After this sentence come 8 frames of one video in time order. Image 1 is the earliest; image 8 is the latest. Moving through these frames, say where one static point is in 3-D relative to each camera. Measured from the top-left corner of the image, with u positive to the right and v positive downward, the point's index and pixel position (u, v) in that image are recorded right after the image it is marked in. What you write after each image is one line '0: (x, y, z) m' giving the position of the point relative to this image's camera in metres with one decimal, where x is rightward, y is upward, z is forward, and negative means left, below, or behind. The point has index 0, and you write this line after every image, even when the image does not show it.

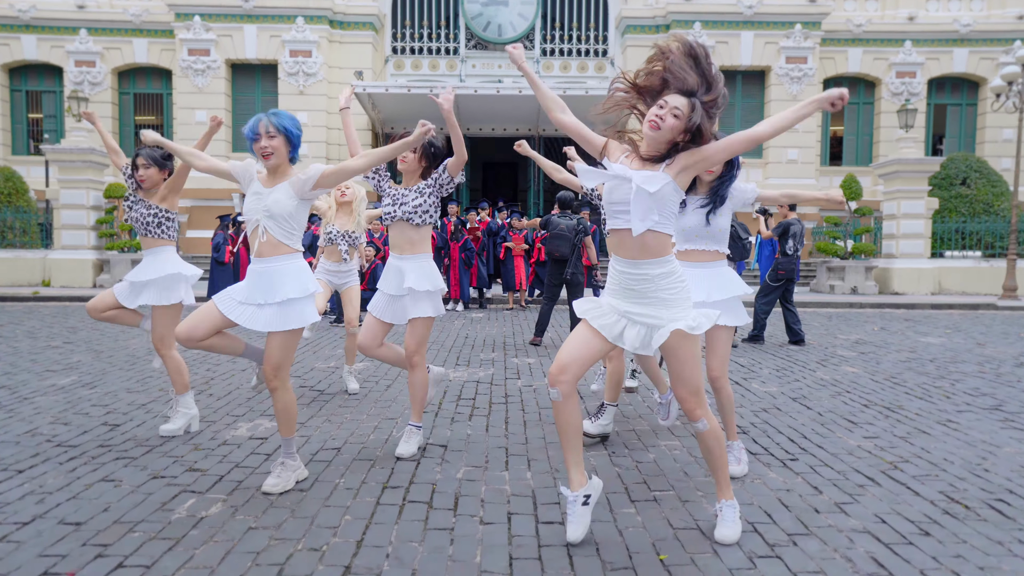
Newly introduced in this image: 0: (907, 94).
0: (+10.8, +5.3, +19.7) m
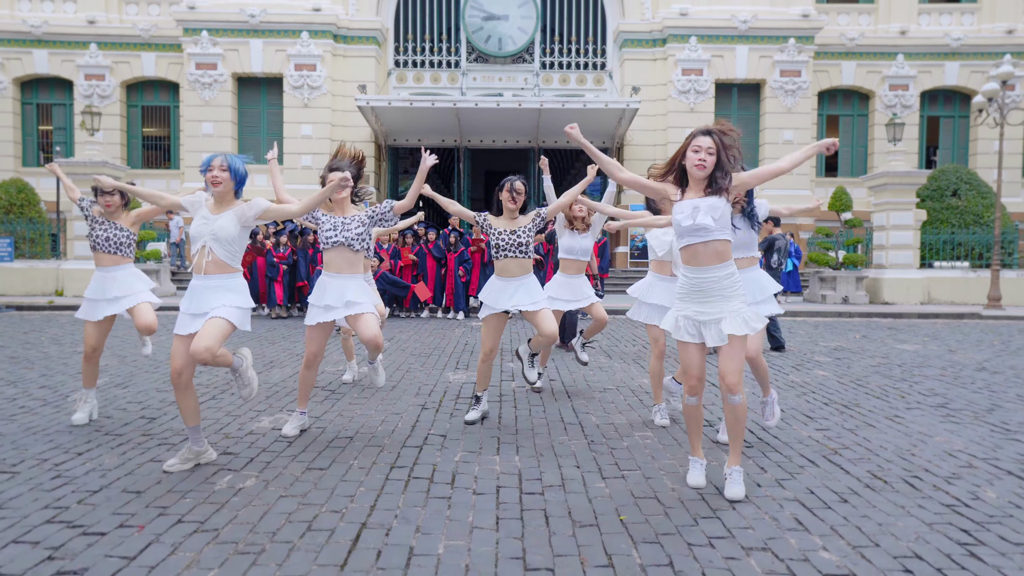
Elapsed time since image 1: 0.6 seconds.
0: (+10.8, +5.1, +20.1) m
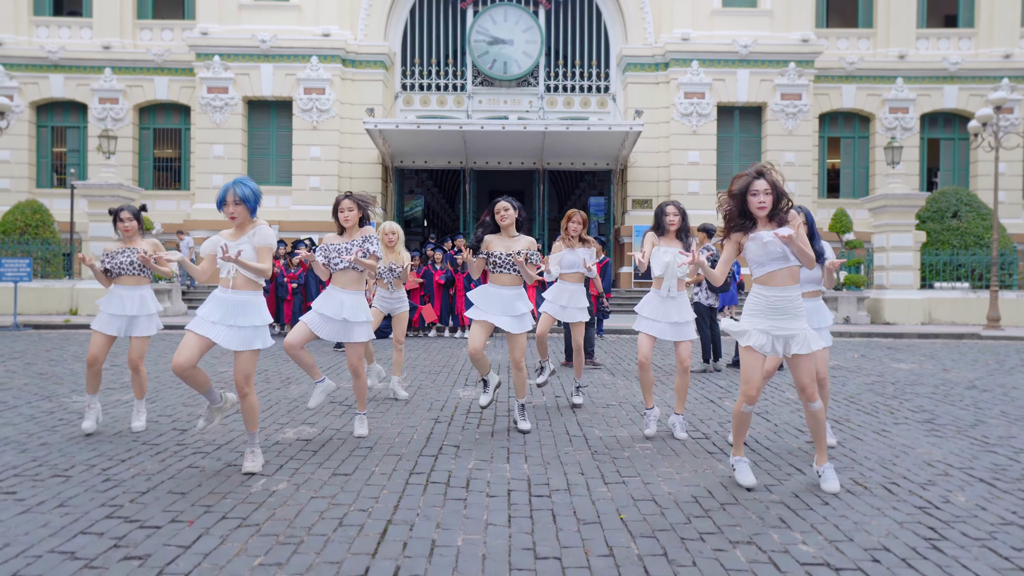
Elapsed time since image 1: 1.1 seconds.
0: (+11.0, +4.5, +20.4) m
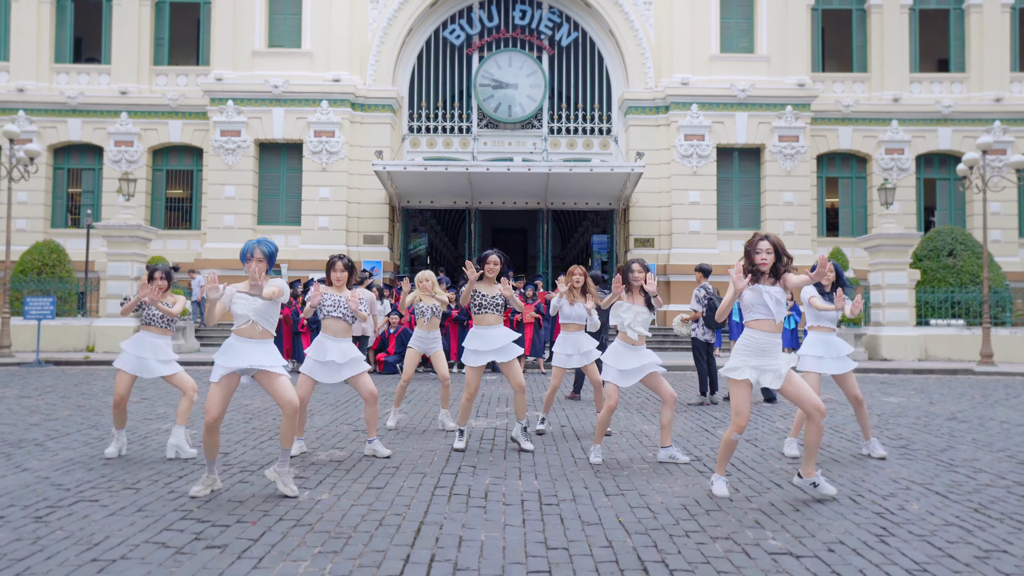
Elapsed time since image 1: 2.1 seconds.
0: (+11.1, +3.4, +20.8) m
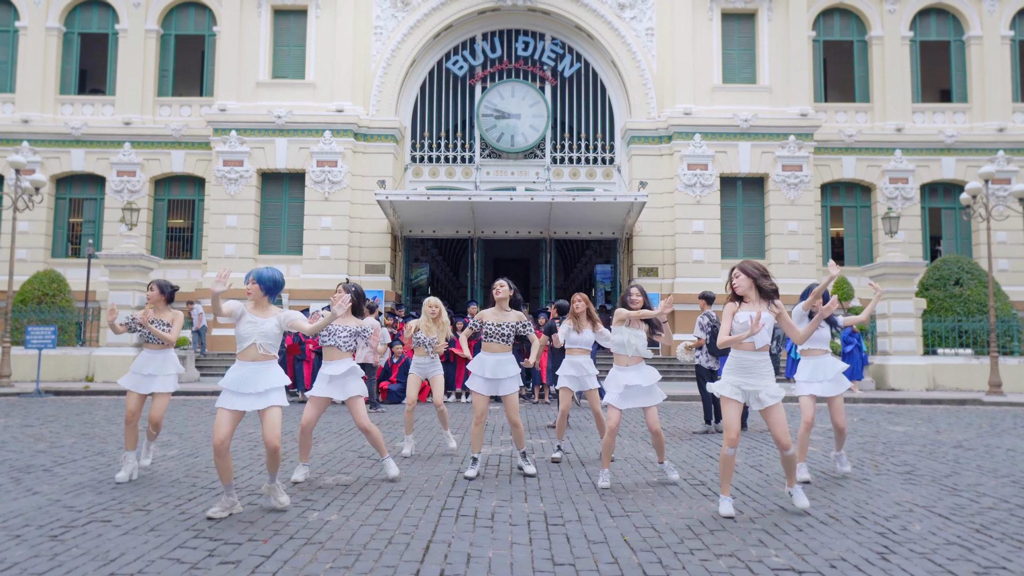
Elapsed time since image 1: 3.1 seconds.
0: (+11.2, +2.6, +20.7) m
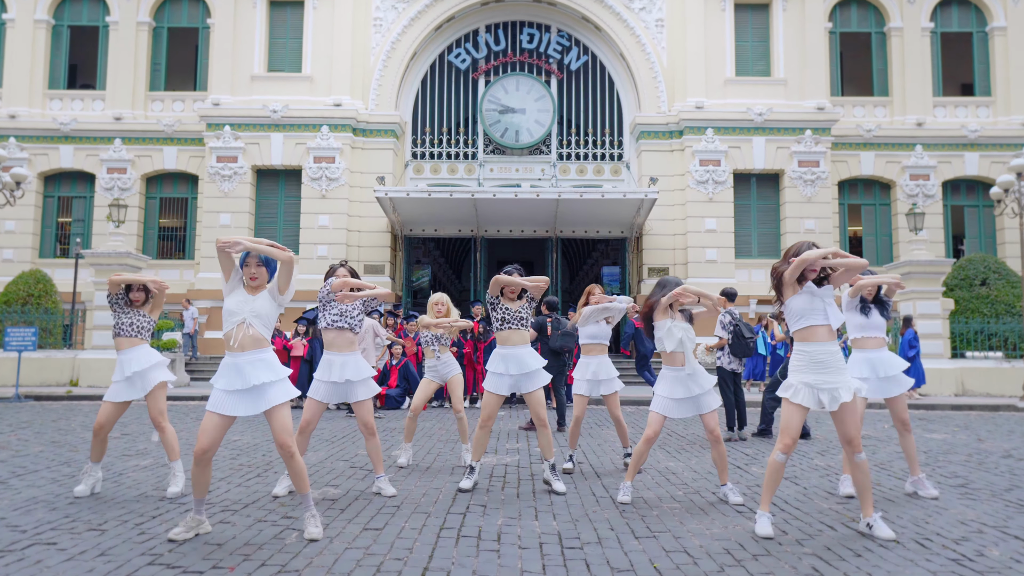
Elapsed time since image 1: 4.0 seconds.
0: (+11.3, +2.5, +19.9) m
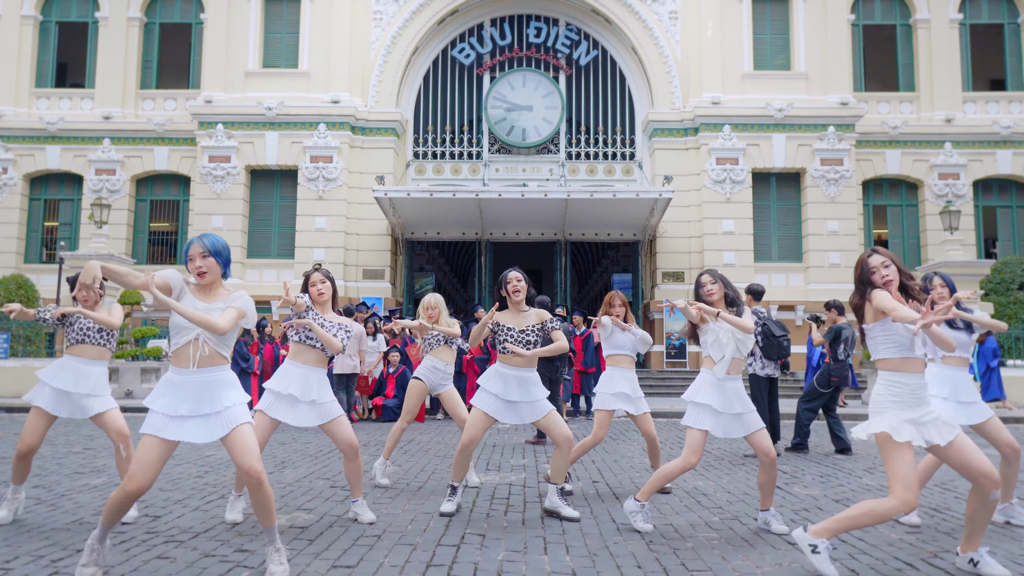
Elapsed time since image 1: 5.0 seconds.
0: (+11.5, +2.4, +18.8) m
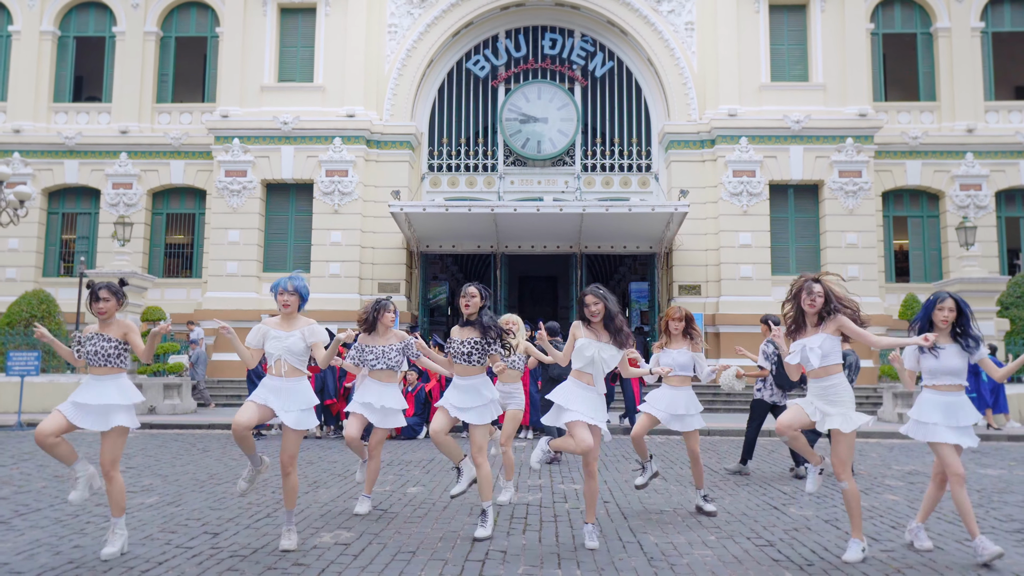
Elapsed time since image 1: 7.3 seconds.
0: (+11.9, +2.1, +18.5) m
